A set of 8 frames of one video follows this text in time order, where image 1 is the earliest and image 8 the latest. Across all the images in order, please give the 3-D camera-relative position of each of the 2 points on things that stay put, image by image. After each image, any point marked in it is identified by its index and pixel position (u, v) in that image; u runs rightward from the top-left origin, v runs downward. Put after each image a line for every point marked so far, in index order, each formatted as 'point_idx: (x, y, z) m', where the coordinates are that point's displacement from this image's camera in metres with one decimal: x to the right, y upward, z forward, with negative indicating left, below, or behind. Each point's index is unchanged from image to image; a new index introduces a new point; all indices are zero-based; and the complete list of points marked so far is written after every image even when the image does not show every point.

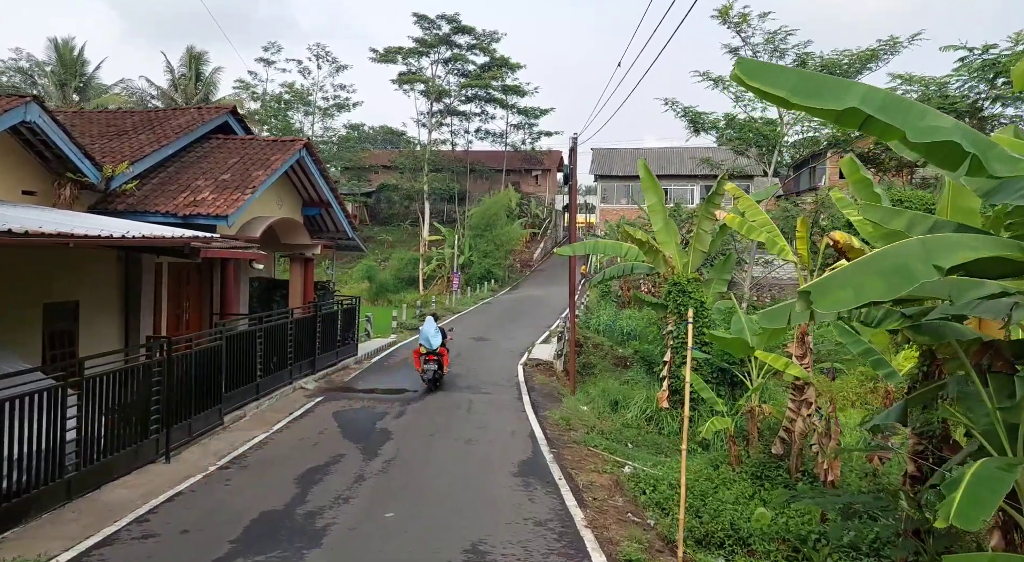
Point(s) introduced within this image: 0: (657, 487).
0: (+1.8, -2.6, +9.0) m
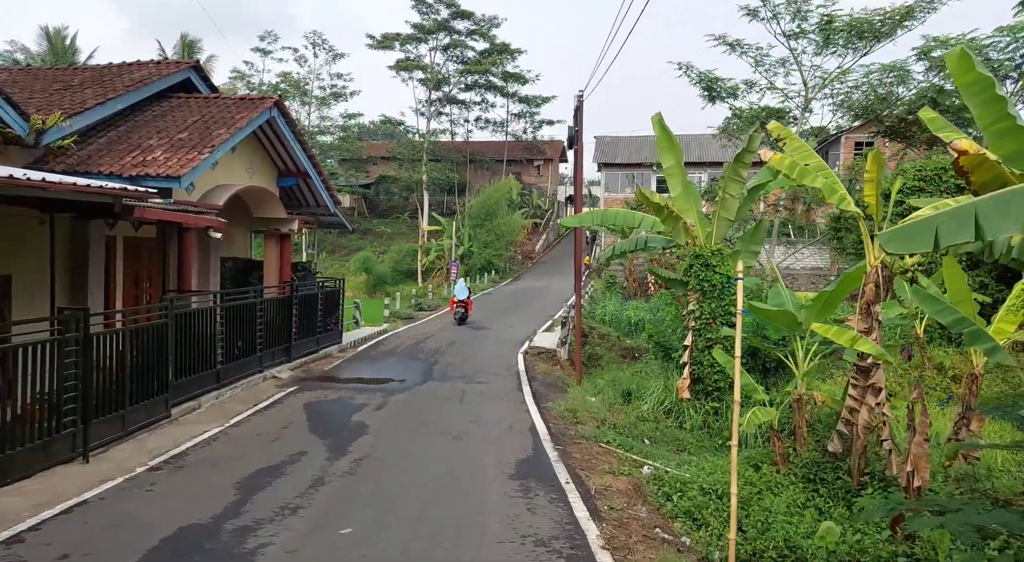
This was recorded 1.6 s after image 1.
0: (+1.8, -2.2, +7.3) m
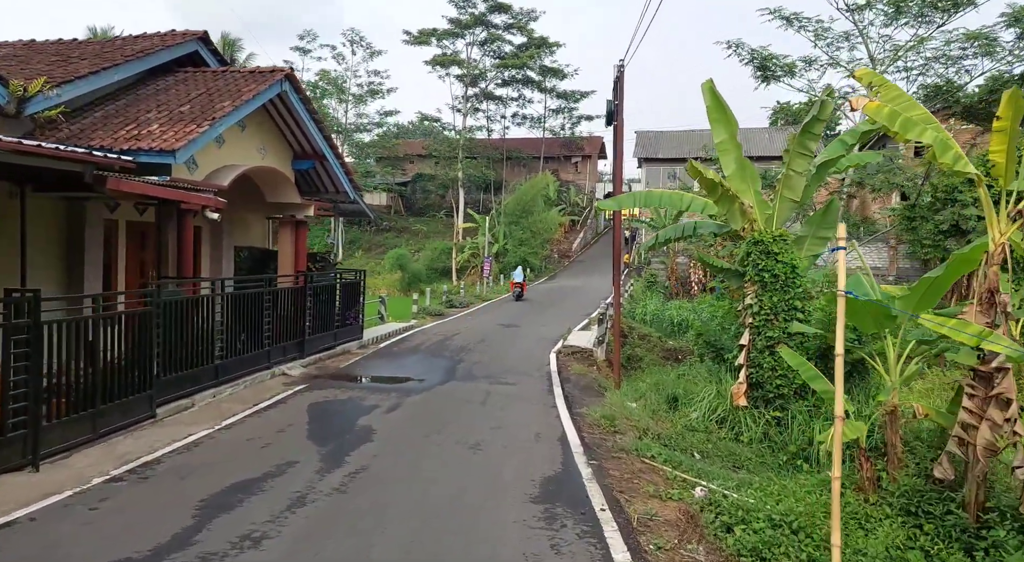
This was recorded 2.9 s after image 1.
0: (+2.0, -2.0, +5.9) m
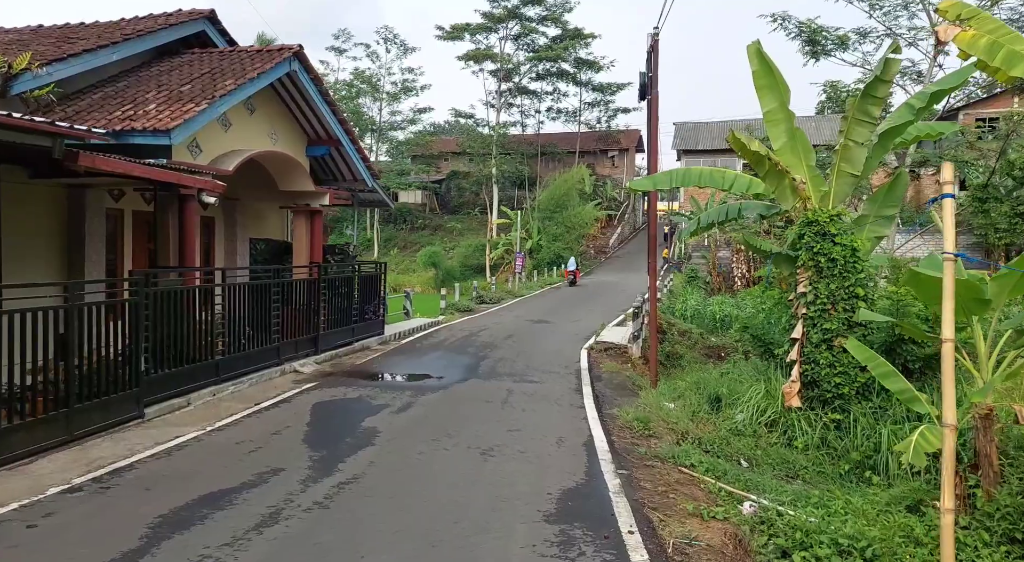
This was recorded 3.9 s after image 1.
0: (+2.0, -1.8, +4.8) m
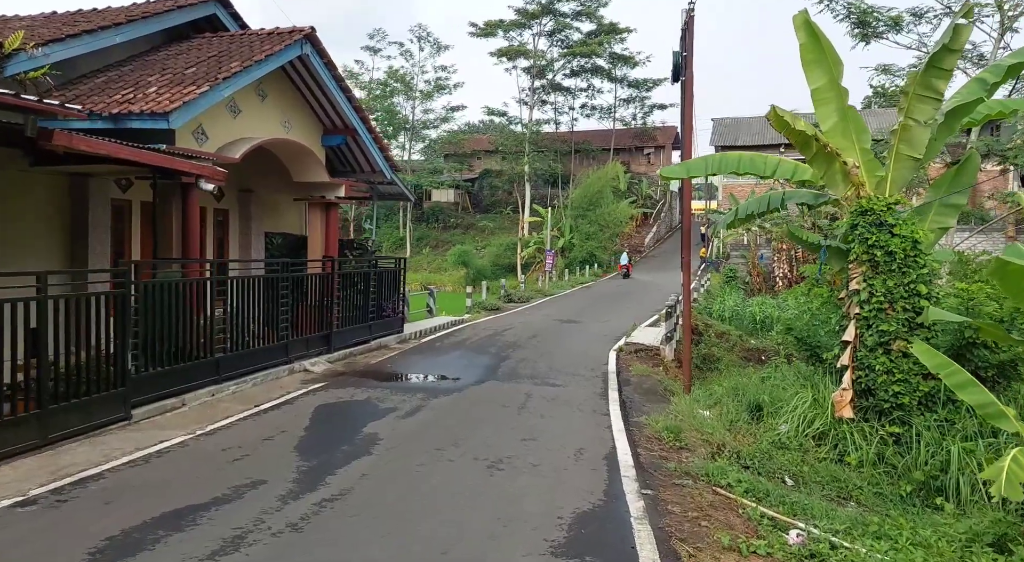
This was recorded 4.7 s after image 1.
0: (+2.0, -1.8, +4.0) m
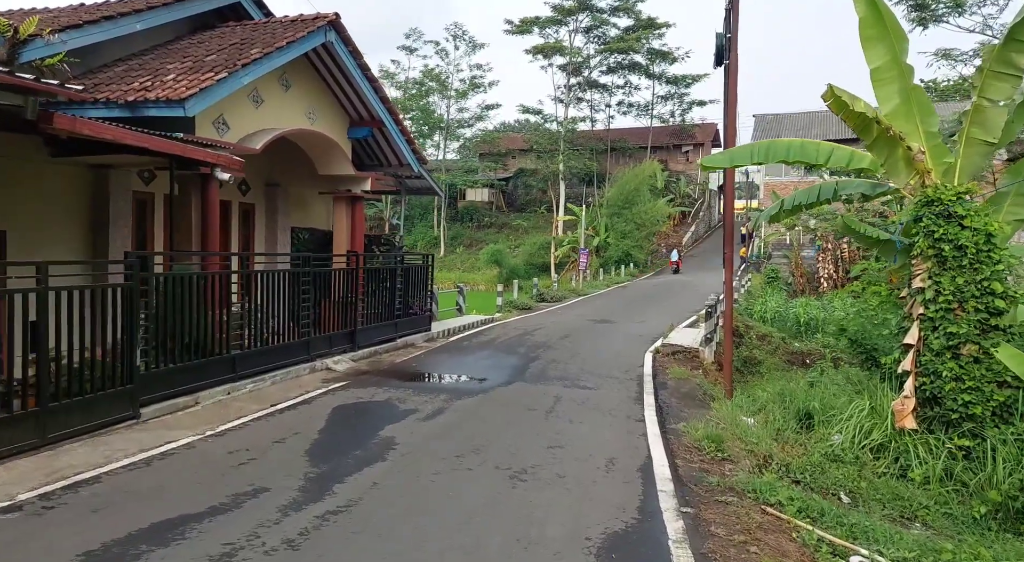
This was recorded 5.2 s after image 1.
0: (+2.1, -1.7, +3.3) m
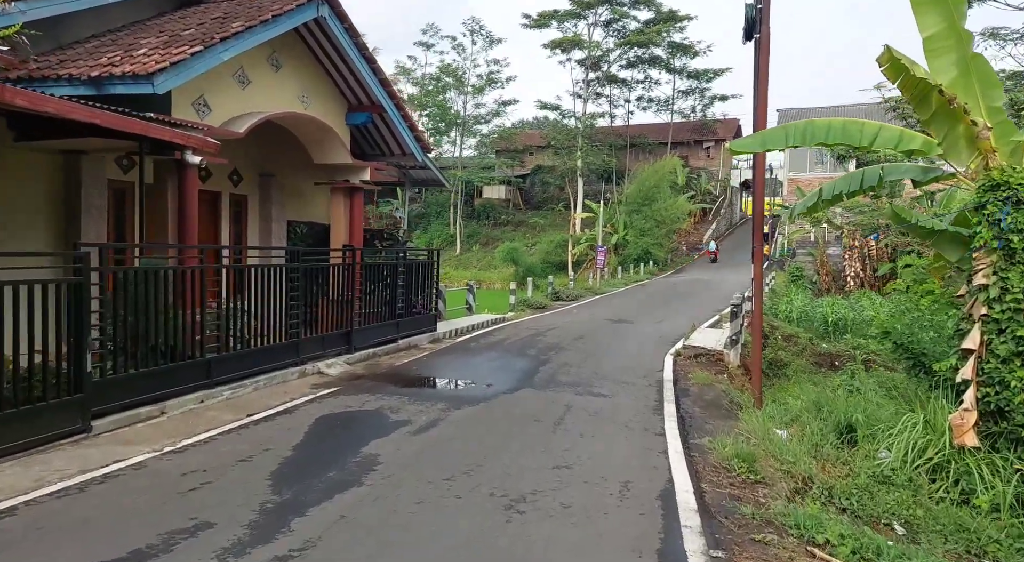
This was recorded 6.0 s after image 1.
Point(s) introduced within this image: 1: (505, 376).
0: (+2.0, -1.7, +2.4) m
1: (-0.1, -1.4, +10.4) m
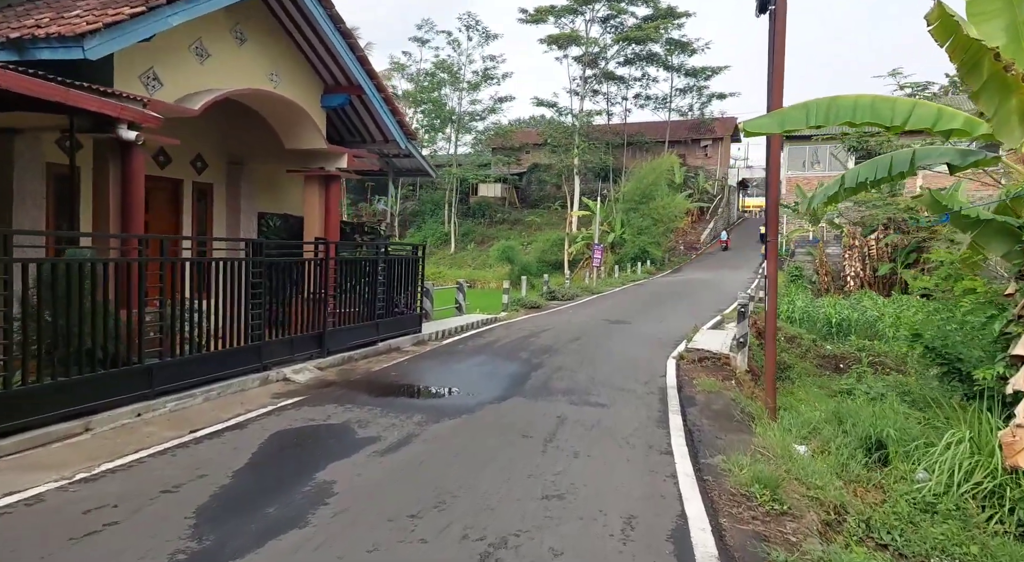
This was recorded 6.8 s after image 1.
0: (+1.9, -1.7, +1.4) m
1: (-0.3, -1.3, +9.4) m
